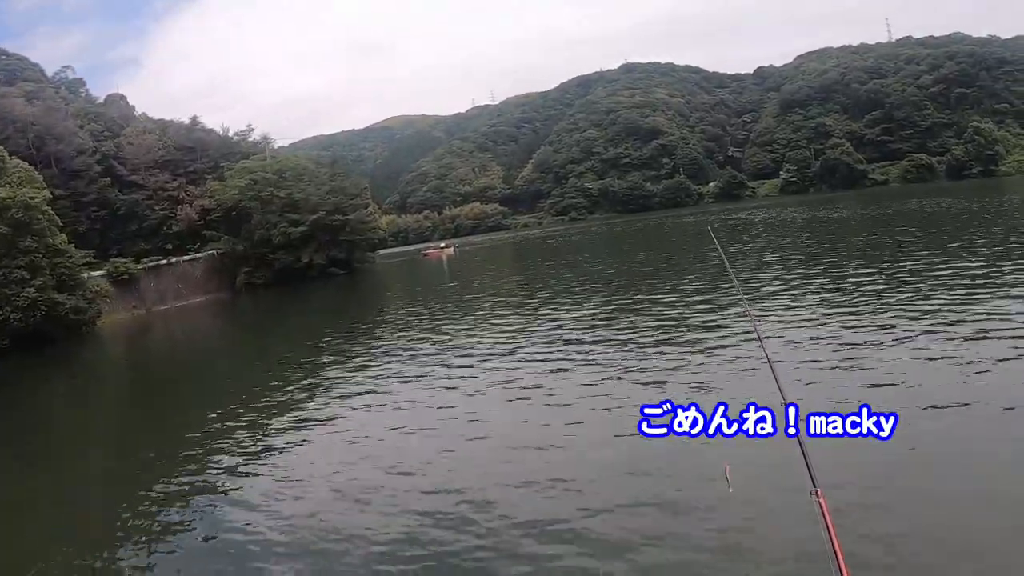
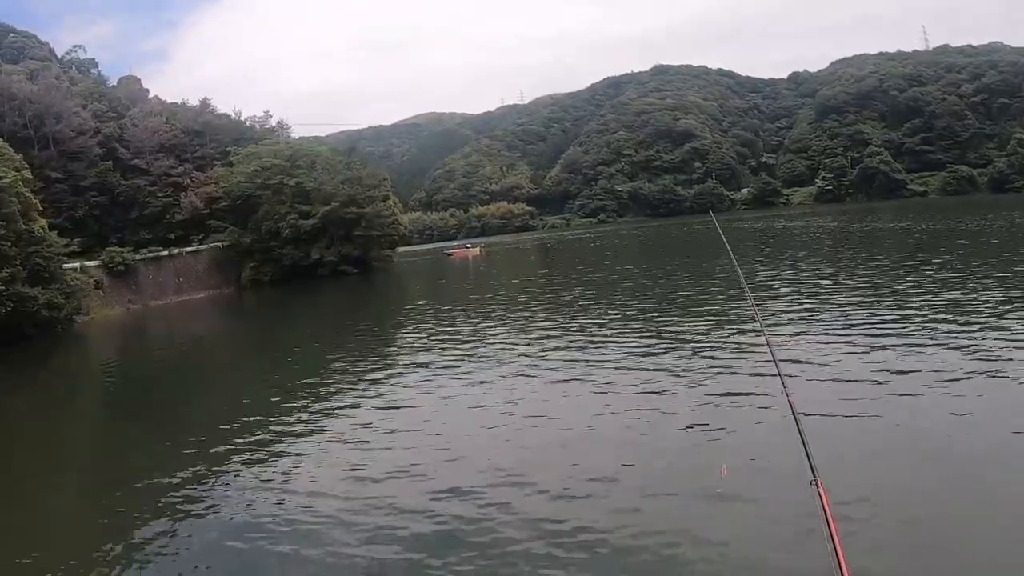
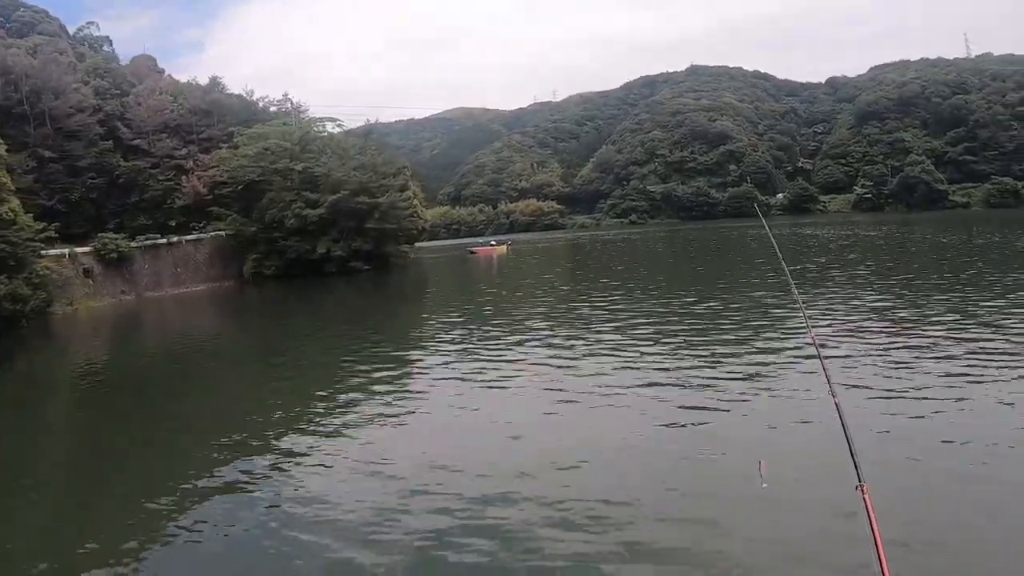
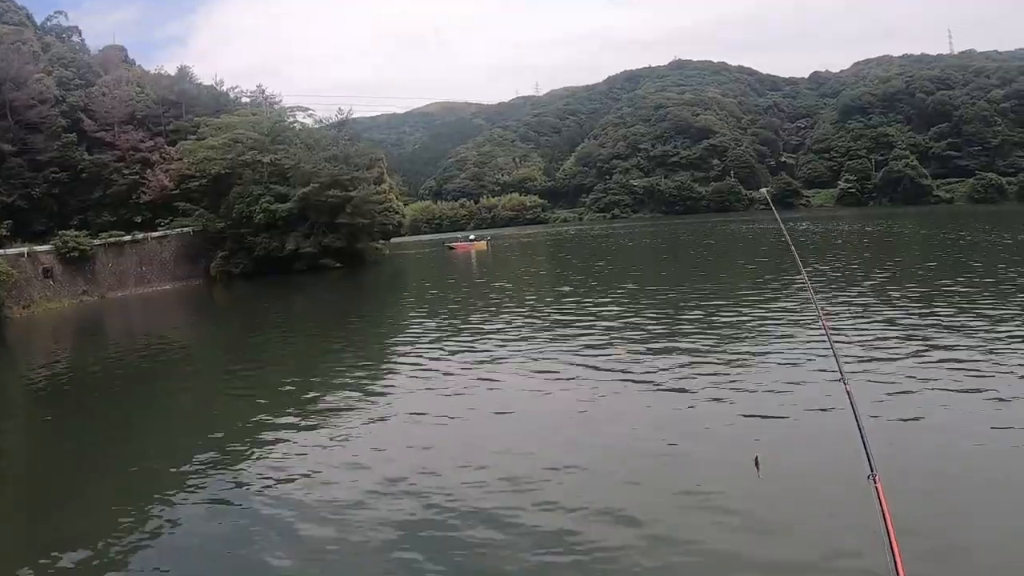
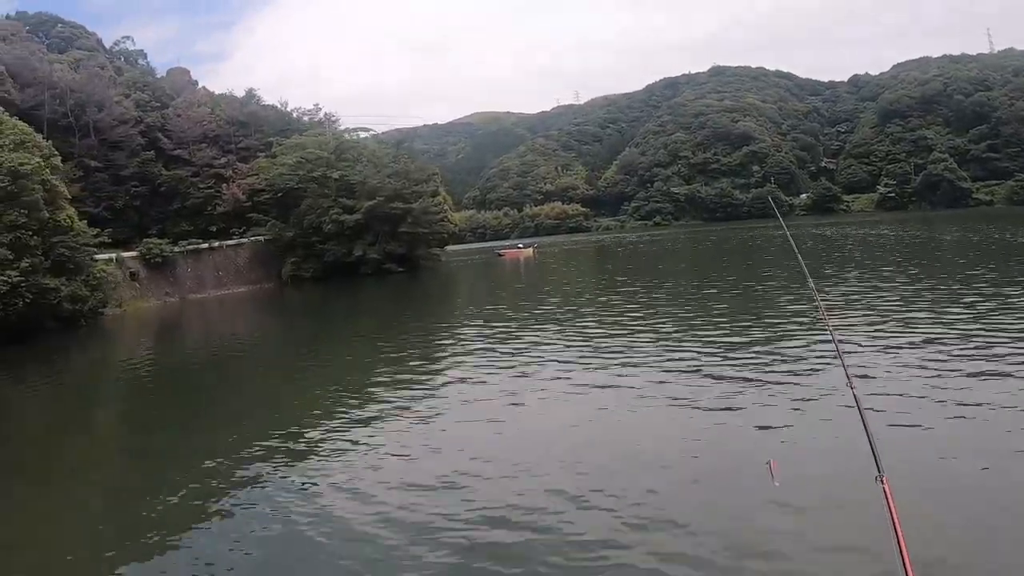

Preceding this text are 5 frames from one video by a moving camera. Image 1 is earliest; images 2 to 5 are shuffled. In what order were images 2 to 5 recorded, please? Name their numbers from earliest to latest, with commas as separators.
2, 5, 3, 4
